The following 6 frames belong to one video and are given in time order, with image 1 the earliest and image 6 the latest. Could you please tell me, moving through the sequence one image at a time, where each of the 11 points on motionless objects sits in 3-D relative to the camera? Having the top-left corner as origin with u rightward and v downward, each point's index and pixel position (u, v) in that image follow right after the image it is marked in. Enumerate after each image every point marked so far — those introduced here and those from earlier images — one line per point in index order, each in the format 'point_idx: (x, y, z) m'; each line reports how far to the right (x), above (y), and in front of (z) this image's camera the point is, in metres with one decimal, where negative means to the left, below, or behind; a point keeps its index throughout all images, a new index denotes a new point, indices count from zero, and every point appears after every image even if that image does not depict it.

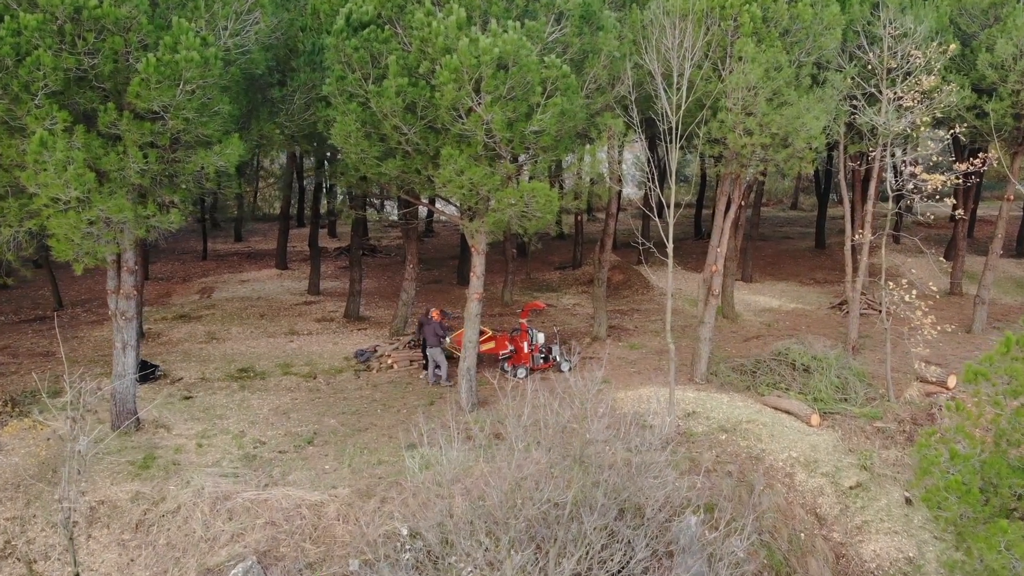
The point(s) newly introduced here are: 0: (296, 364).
0: (-2.3, -0.8, +12.2) m
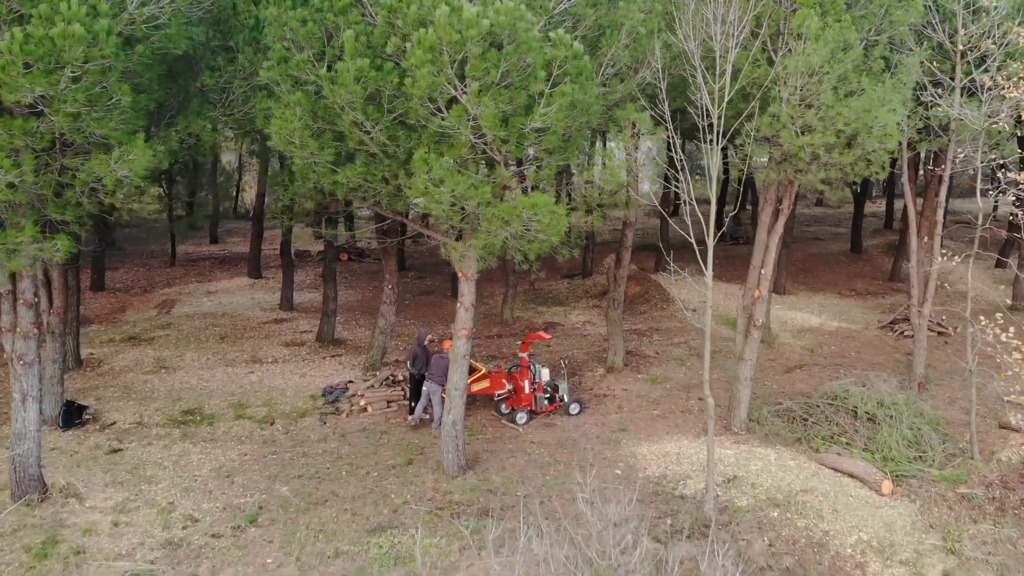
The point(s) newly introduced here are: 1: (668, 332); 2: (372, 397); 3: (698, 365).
0: (-2.3, -1.0, +10.2) m
1: (+1.7, -0.5, +12.9) m
2: (-1.2, -0.9, +9.9) m
3: (+1.8, -0.8, +11.3) m
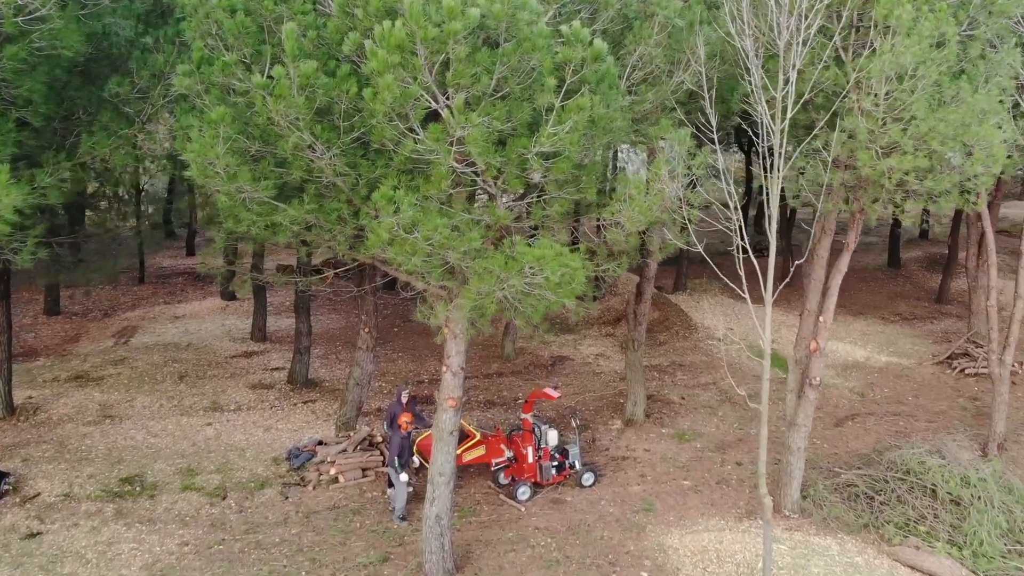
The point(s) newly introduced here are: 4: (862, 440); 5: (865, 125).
0: (-2.3, -1.4, +8.5) m
1: (+1.8, -0.8, +11.2) m
2: (-1.2, -1.2, +8.2) m
3: (+1.8, -1.1, +9.6) m
4: (+2.7, -1.2, +9.0) m
5: (+1.7, +0.8, +5.6) m
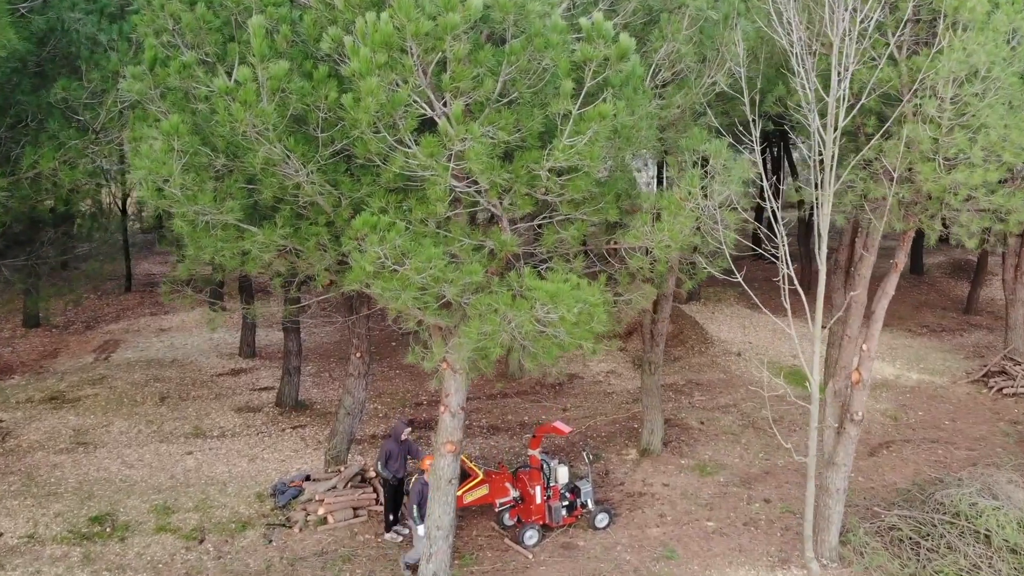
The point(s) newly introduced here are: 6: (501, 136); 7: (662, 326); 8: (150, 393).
0: (-2.2, -1.5, +7.8) m
1: (+1.8, -0.9, +10.5) m
2: (-1.2, -1.4, +7.5) m
3: (+1.9, -1.2, +8.9) m
4: (+2.7, -1.3, +8.2) m
5: (+1.8, +0.7, +4.9) m
6: (0.0, +0.5, +4.2) m
7: (+1.1, -0.3, +8.4) m
8: (-3.3, -0.9, +10.6) m
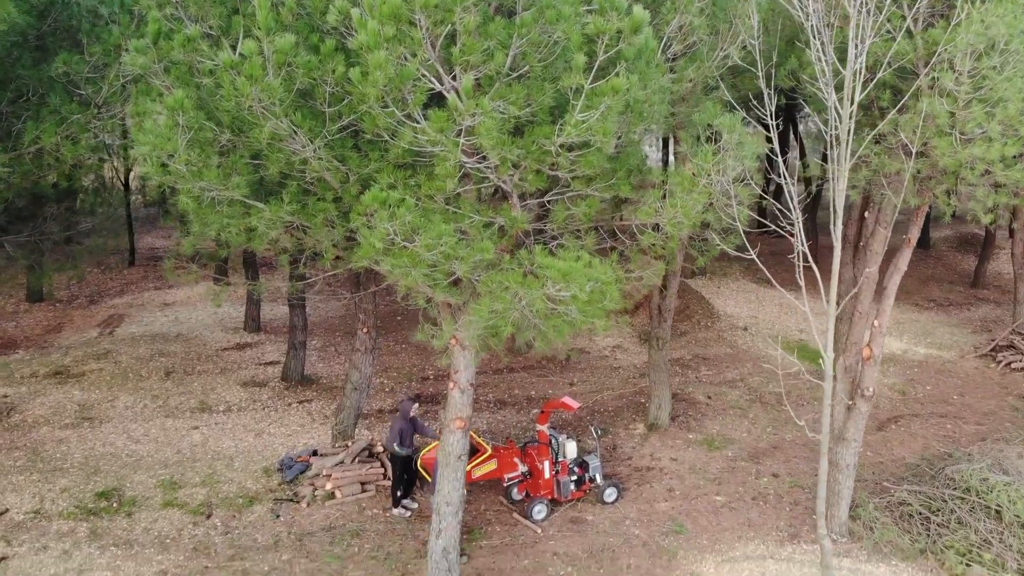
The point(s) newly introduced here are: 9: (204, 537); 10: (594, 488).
0: (-2.2, -1.3, +7.8) m
1: (+1.9, -0.7, +10.5) m
2: (-1.1, -1.2, +7.5) m
3: (+1.9, -1.0, +8.8) m
4: (+2.8, -1.1, +8.2) m
5: (+1.8, +0.8, +4.8) m
6: (0.0, +0.6, +4.1) m
7: (+1.1, -0.1, +8.4) m
8: (-3.2, -0.7, +10.5) m
9: (-1.8, -1.5, +6.9) m
10: (+0.5, -1.3, +7.4) m
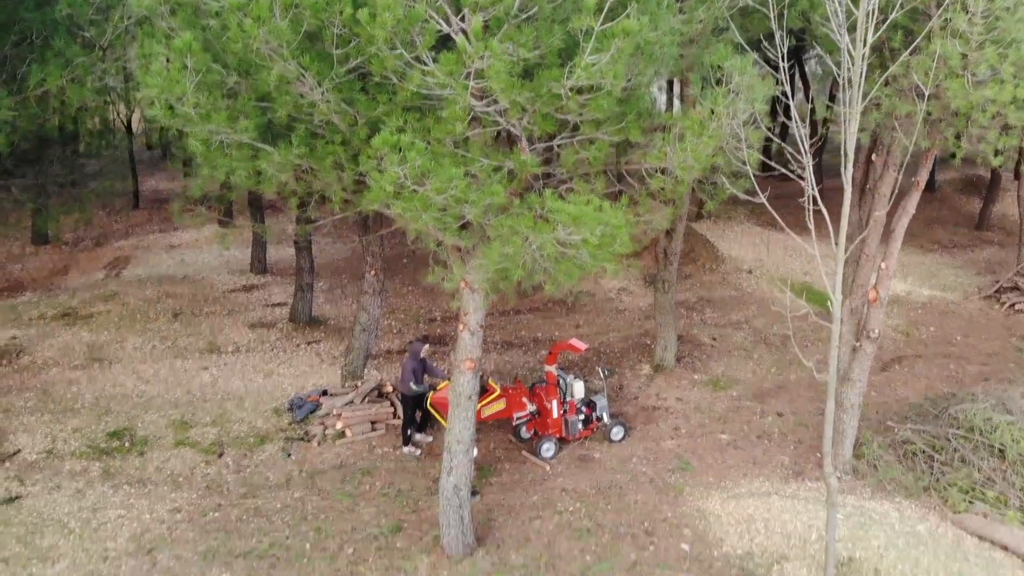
0: (-2.1, -0.9, +7.9) m
1: (+1.9, -0.2, +10.5) m
2: (-1.1, -0.8, +7.6) m
3: (+2.0, -0.6, +8.9) m
4: (+2.8, -0.7, +8.3) m
5: (+1.8, +1.0, +4.8) m
6: (0.0, +0.8, +4.1) m
7: (+1.2, +0.3, +8.4) m
8: (-3.2, -0.2, +10.6) m
9: (-1.8, -1.1, +7.0) m
10: (+0.6, -0.9, +7.4) m
